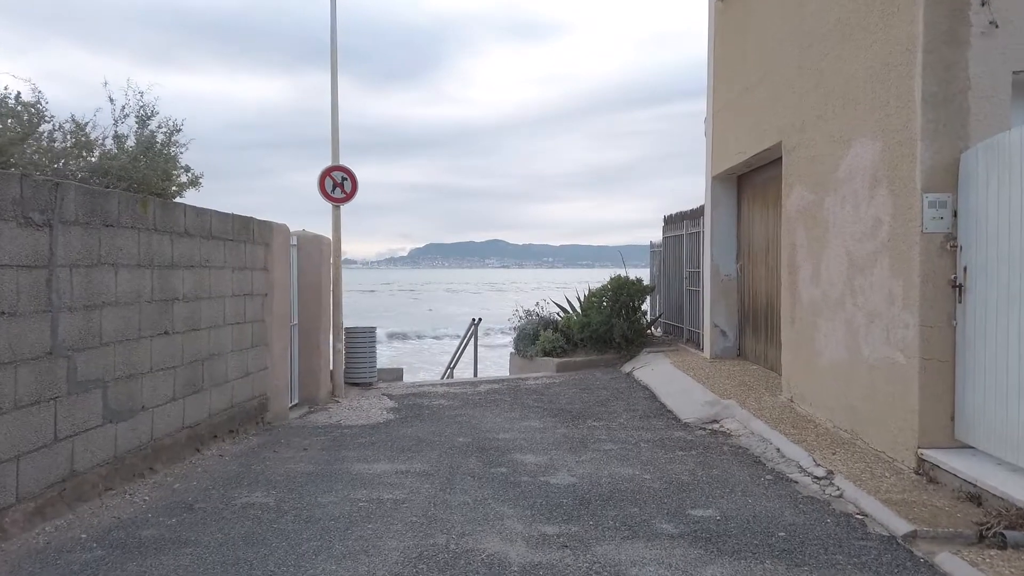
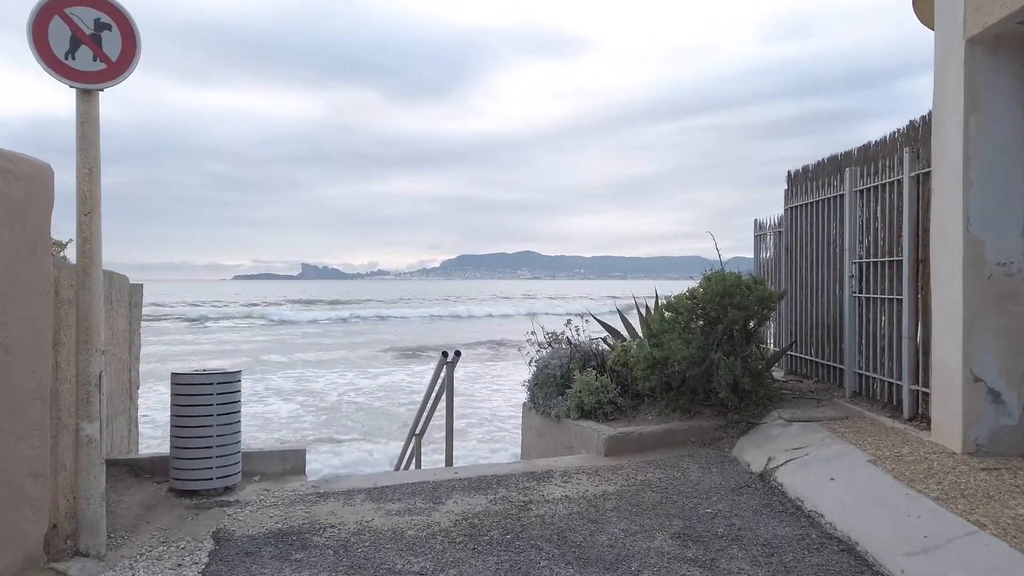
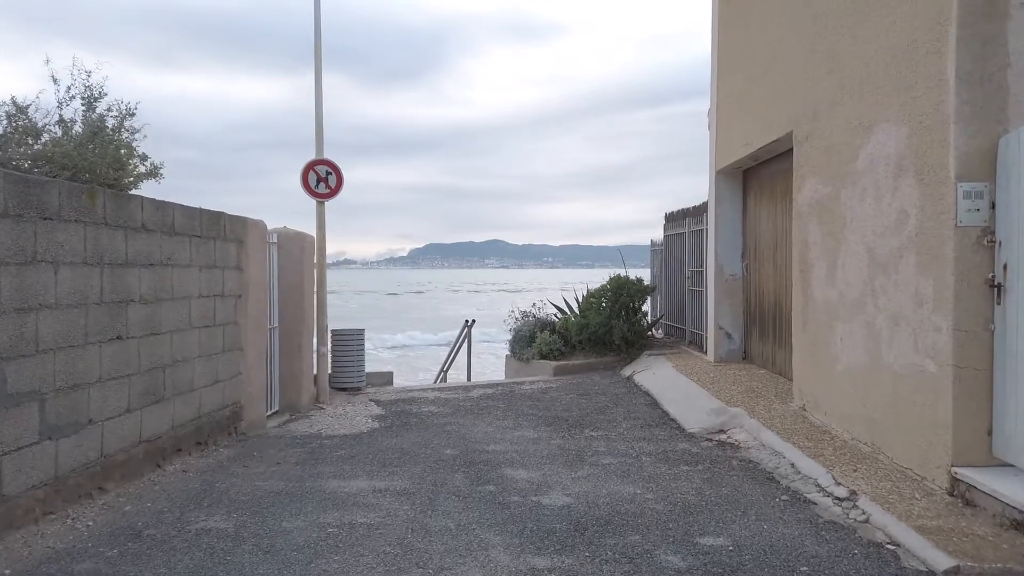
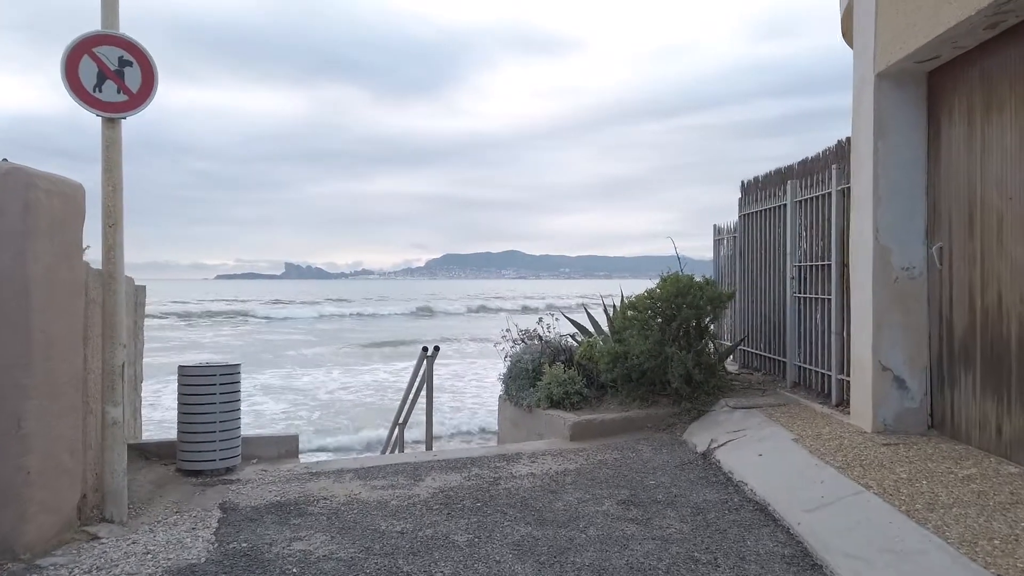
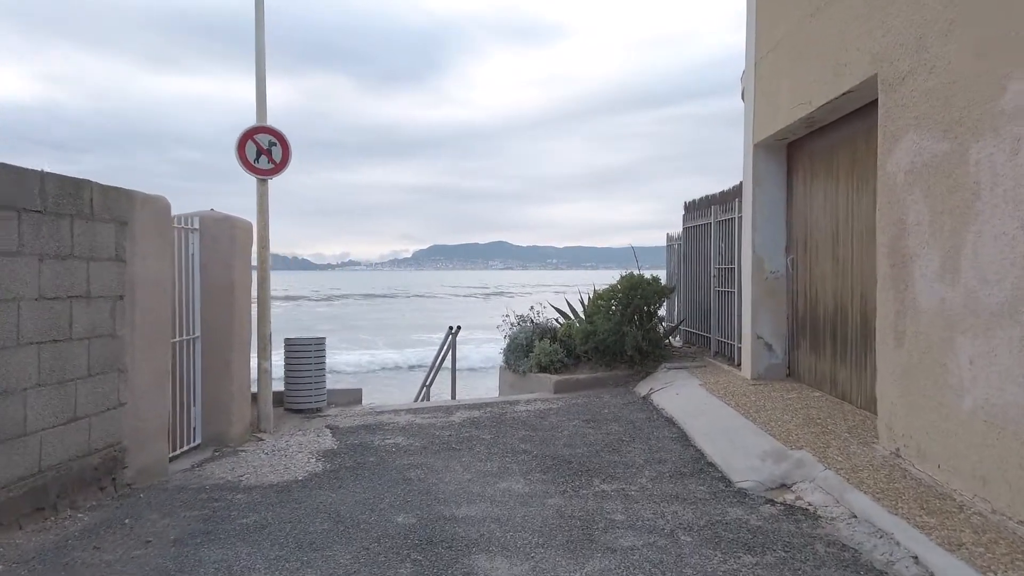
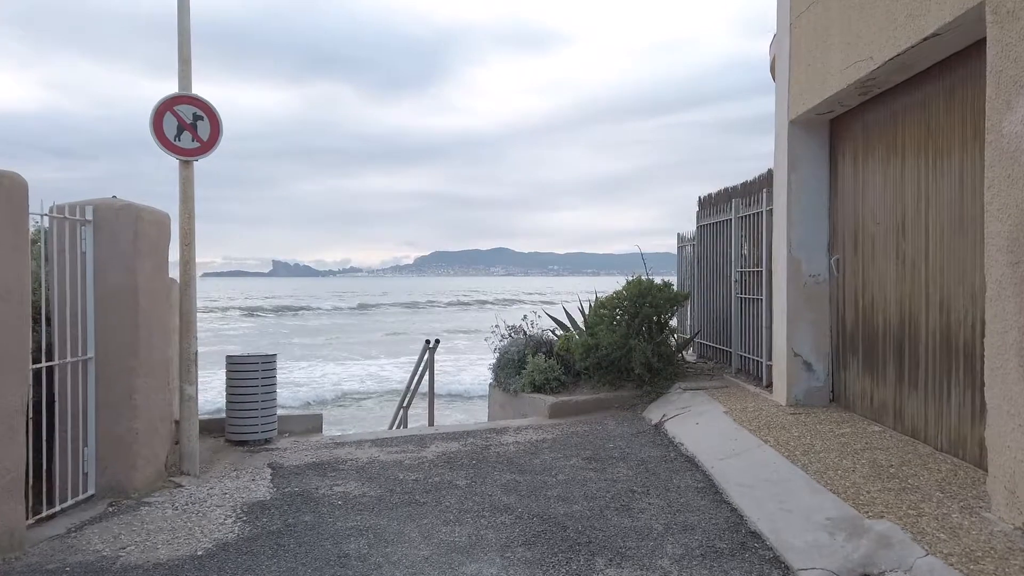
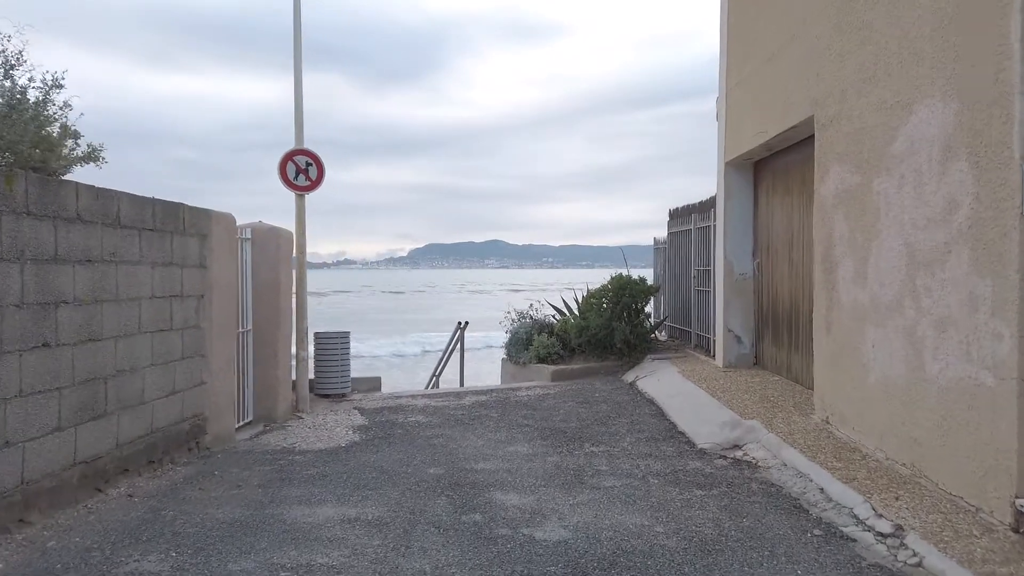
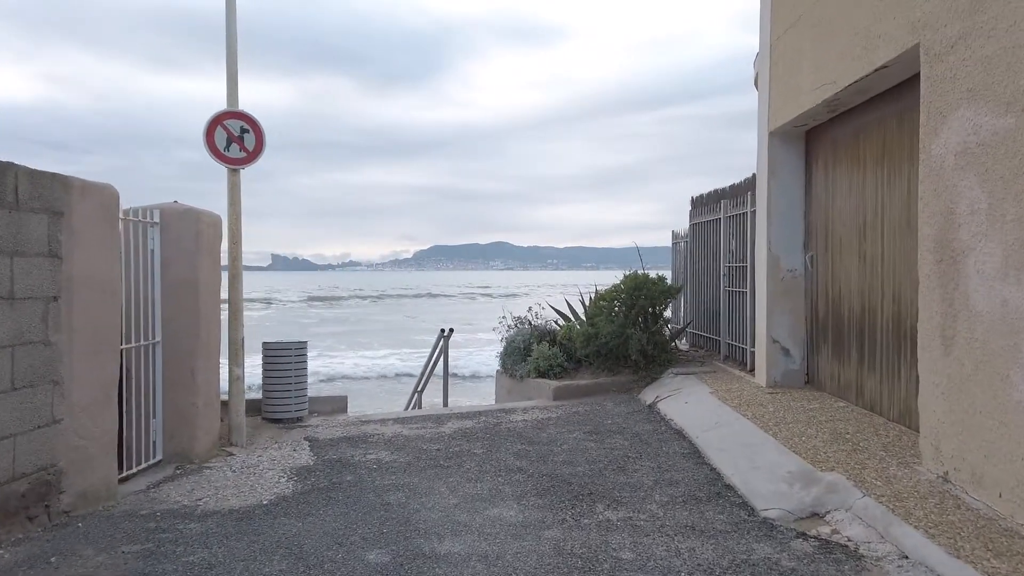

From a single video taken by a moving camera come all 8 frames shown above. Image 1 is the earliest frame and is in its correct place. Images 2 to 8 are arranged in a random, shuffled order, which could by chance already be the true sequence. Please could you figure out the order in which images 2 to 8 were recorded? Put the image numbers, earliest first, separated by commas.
3, 7, 5, 8, 6, 4, 2
